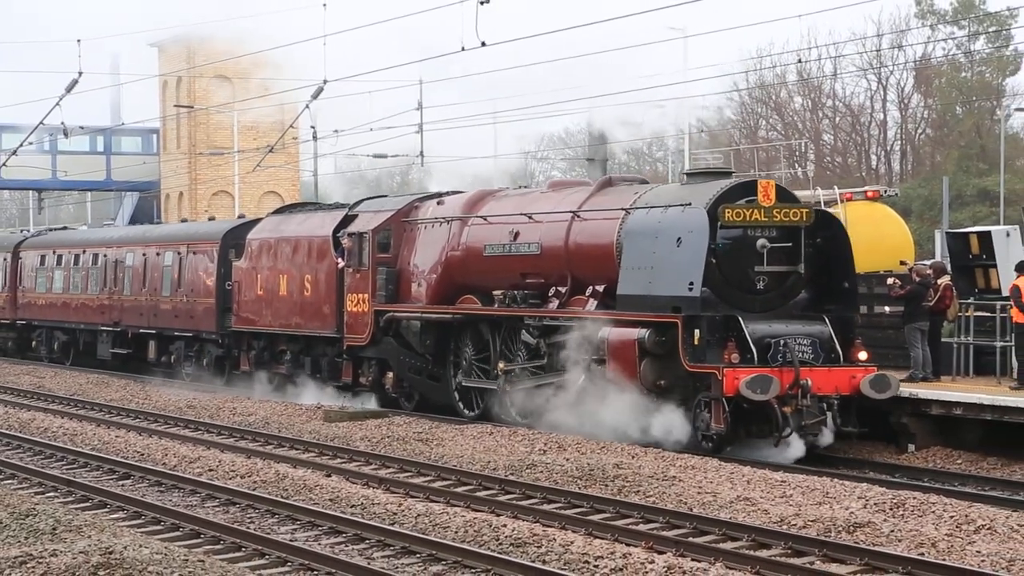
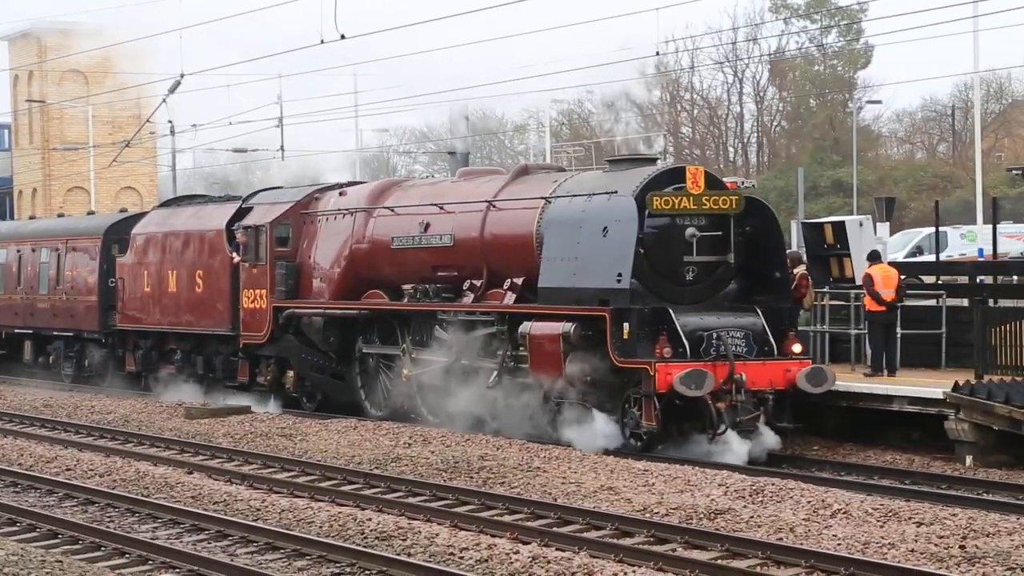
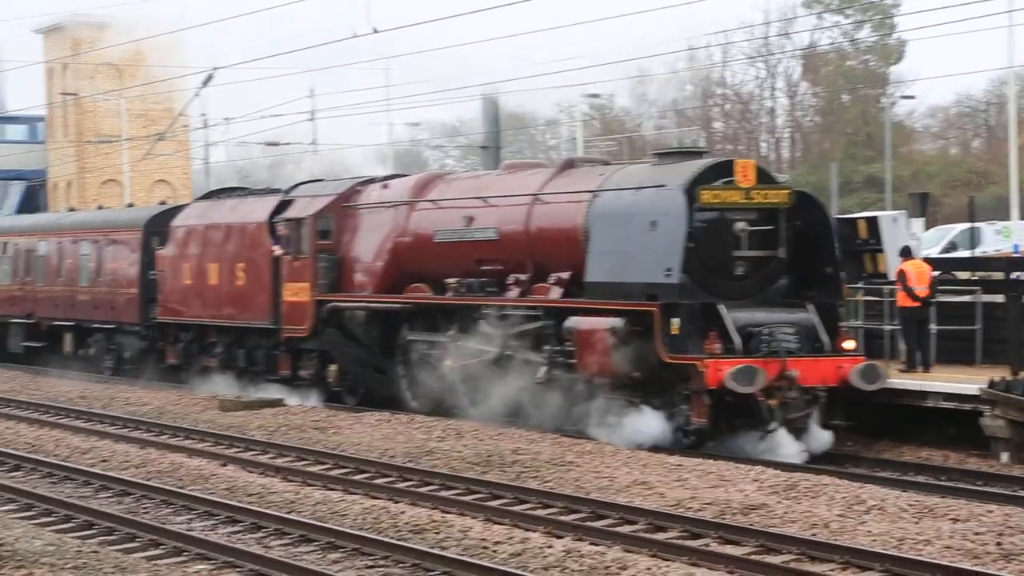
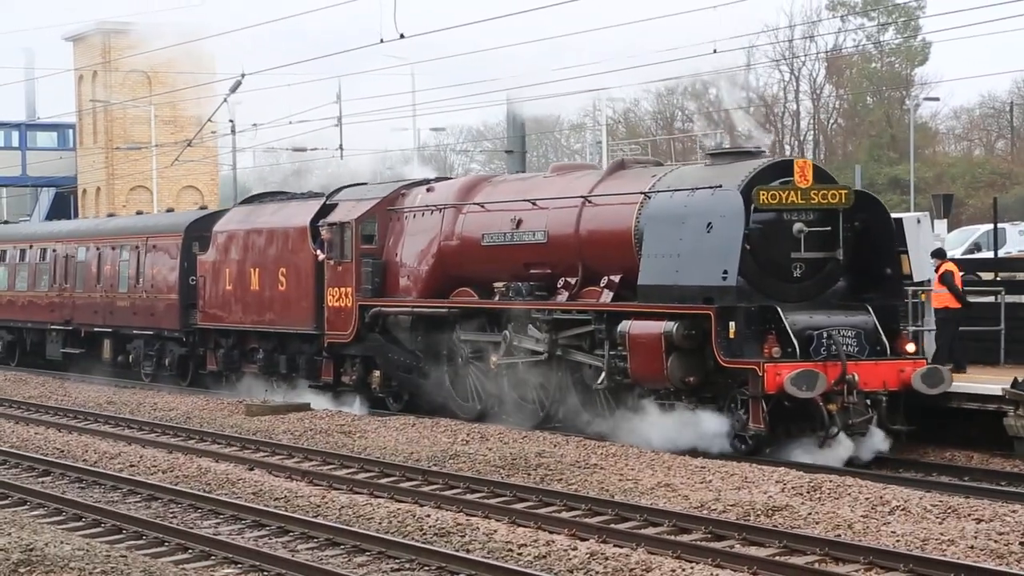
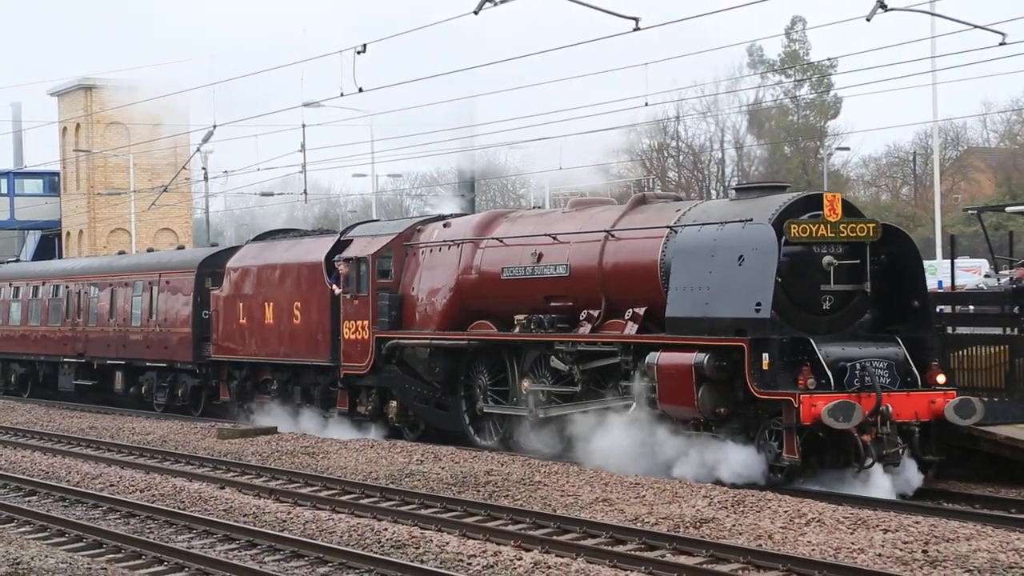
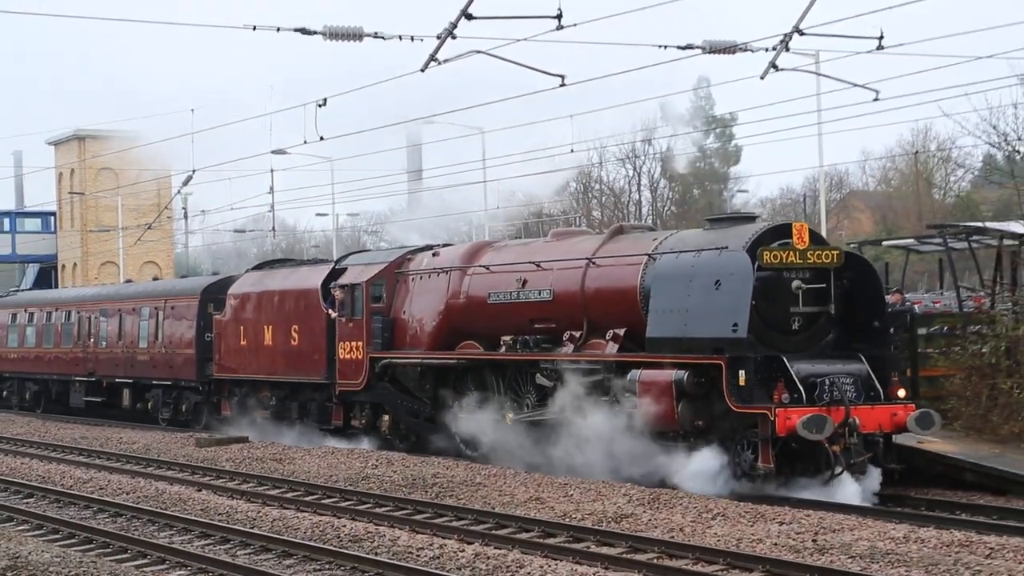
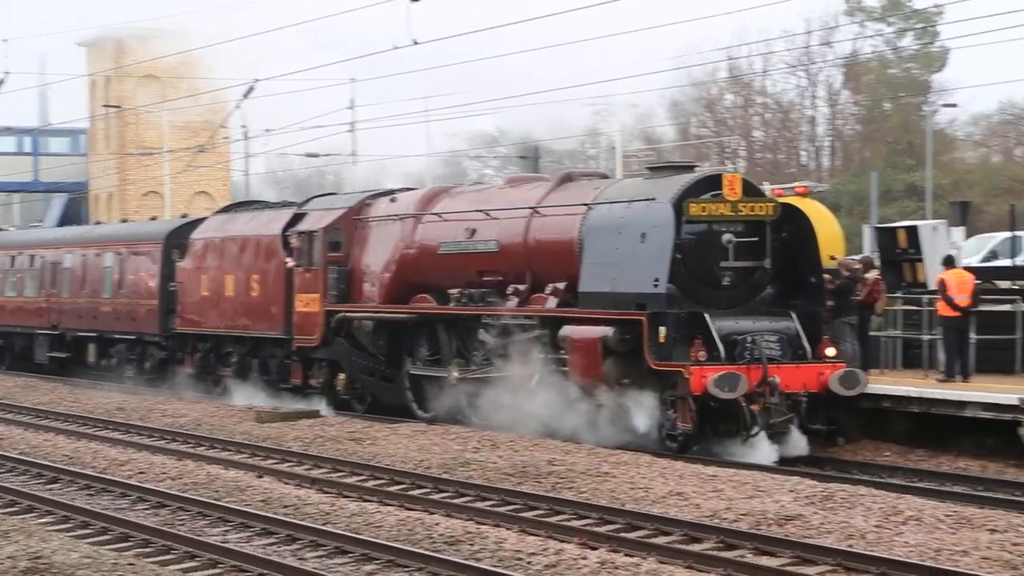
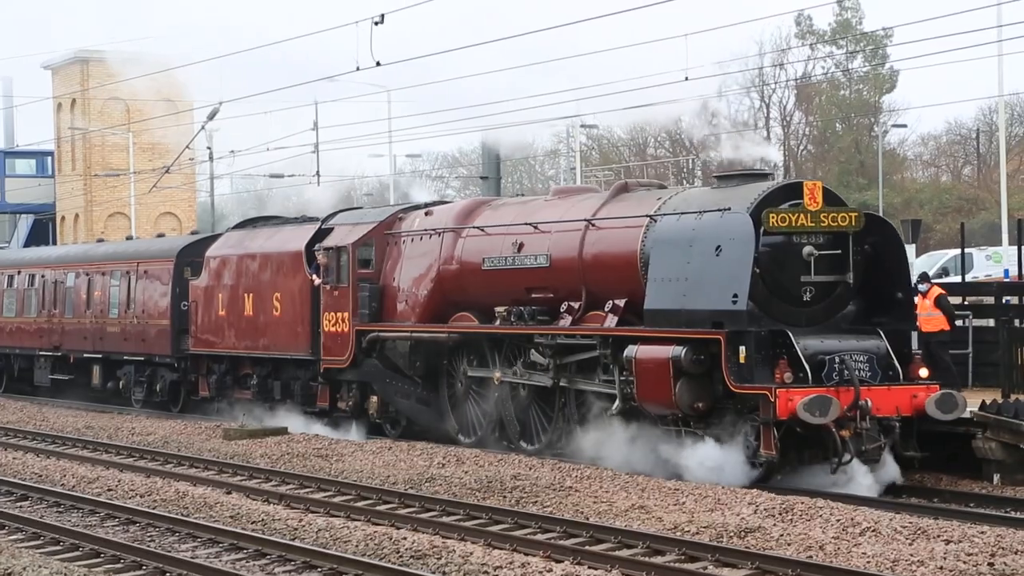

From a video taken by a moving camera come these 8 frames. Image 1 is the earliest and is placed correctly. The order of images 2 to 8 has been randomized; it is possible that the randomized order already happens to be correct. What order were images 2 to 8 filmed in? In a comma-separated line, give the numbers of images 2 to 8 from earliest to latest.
7, 2, 3, 4, 8, 5, 6
